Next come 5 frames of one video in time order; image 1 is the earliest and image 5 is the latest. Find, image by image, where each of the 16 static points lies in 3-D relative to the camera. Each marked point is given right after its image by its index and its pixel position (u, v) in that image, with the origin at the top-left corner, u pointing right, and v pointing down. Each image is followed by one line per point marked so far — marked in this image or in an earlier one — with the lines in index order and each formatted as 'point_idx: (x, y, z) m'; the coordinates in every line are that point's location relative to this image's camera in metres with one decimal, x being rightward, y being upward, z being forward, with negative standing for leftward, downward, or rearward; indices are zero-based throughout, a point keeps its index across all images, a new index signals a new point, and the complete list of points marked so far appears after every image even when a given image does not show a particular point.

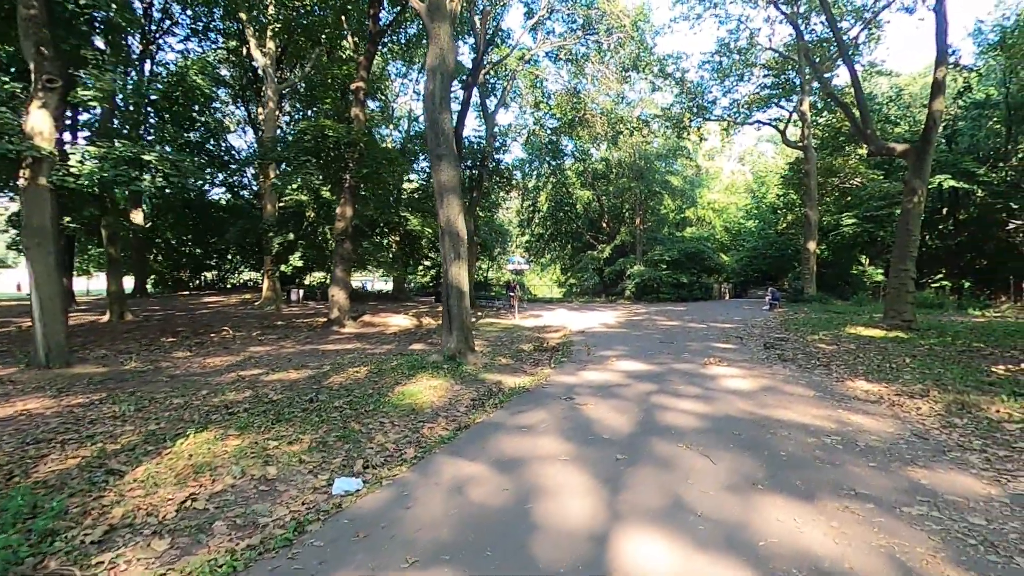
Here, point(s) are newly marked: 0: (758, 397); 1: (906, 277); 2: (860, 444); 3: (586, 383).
0: (+2.9, -1.3, +6.3) m
1: (+9.7, +0.3, +13.4) m
2: (+2.9, -1.3, +4.5) m
3: (+1.0, -1.3, +7.4) m
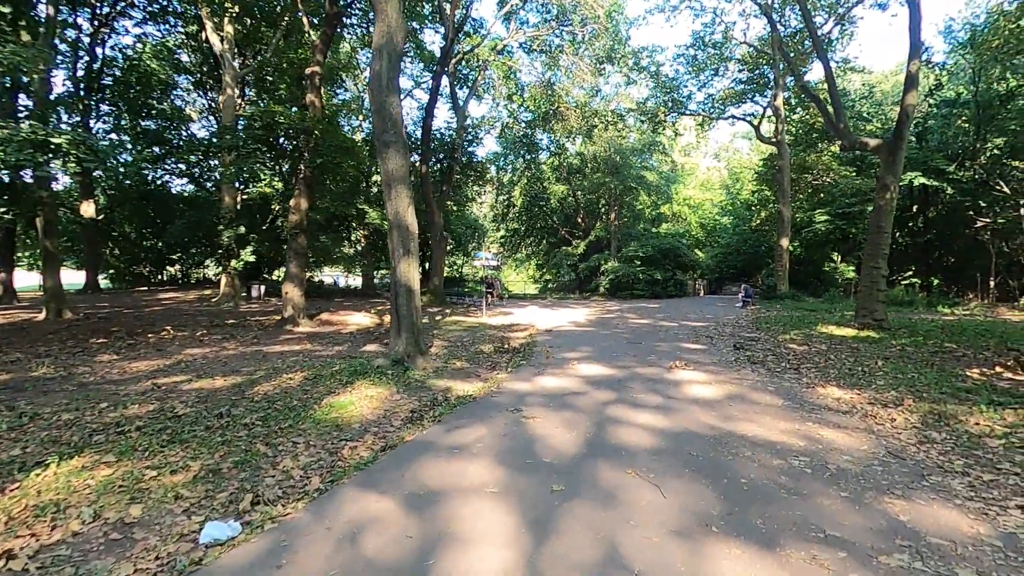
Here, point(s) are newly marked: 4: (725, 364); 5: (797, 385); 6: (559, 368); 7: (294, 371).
0: (+2.2, -1.3, +5.7) m
1: (+8.8, +0.3, +13.1) m
2: (+2.4, -1.3, +4.0) m
3: (+0.4, -1.3, +6.8) m
4: (+3.4, -1.2, +8.6) m
5: (+3.6, -1.2, +6.9) m
6: (+0.7, -1.2, +8.4) m
7: (-3.2, -1.2, +8.0) m
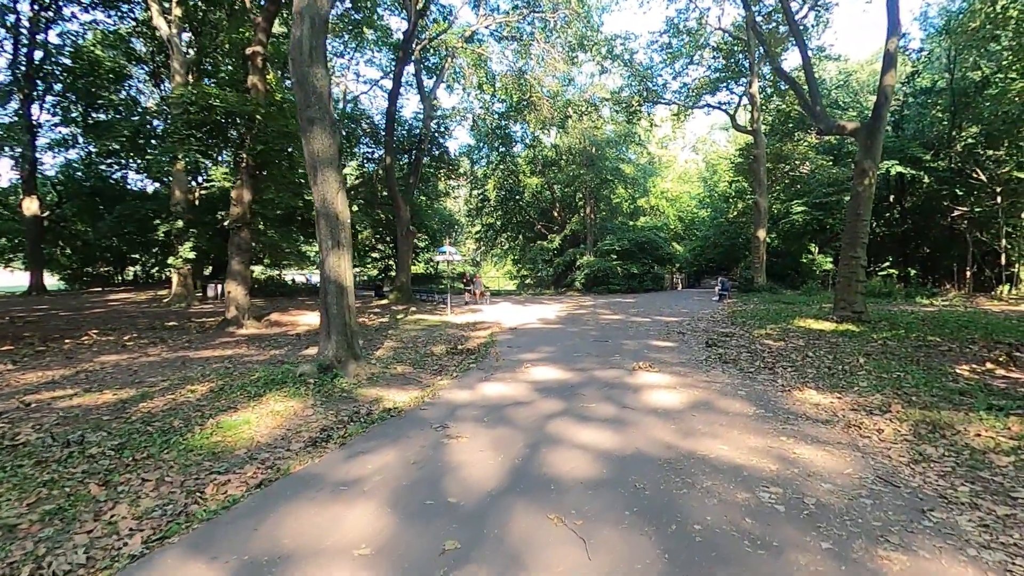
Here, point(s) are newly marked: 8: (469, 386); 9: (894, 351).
0: (+1.6, -1.2, +4.9) m
1: (+7.9, +0.5, +12.5) m
2: (+1.7, -1.3, +3.2) m
3: (-0.3, -1.2, +5.9) m
4: (+2.6, -1.1, +7.8) m
5: (+2.9, -1.1, +6.1) m
6: (0.0, -1.2, +7.6) m
7: (-3.9, -1.2, +7.0) m
8: (-0.5, -1.2, +6.7) m
9: (+5.9, -1.0, +8.4) m
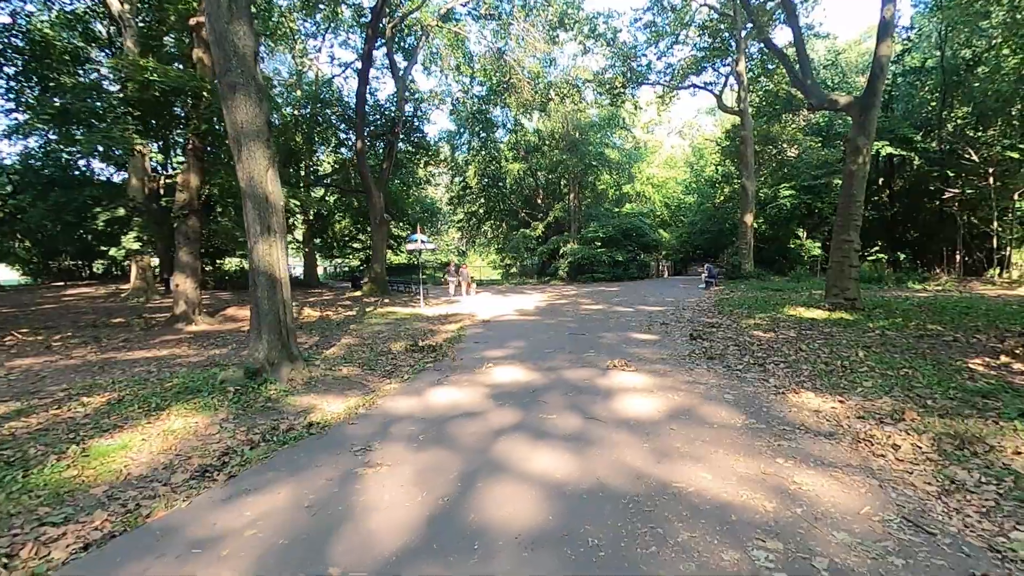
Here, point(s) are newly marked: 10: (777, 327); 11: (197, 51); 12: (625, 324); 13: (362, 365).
0: (+1.1, -1.1, +4.1) m
1: (+7.3, +0.8, +11.7) m
2: (+1.3, -1.2, +2.3) m
3: (-0.8, -1.1, +5.0) m
4: (+2.1, -0.9, +6.9) m
5: (+2.4, -1.0, +5.3) m
6: (-0.5, -1.0, +6.7) m
7: (-4.4, -1.1, +6.0) m
8: (-1.0, -1.1, +5.8) m
9: (+5.4, -0.8, +7.7) m
10: (+4.7, -0.7, +9.7) m
11: (-7.2, +5.4, +12.4) m
12: (+2.3, -0.7, +10.9) m
13: (-2.1, -1.1, +7.5) m
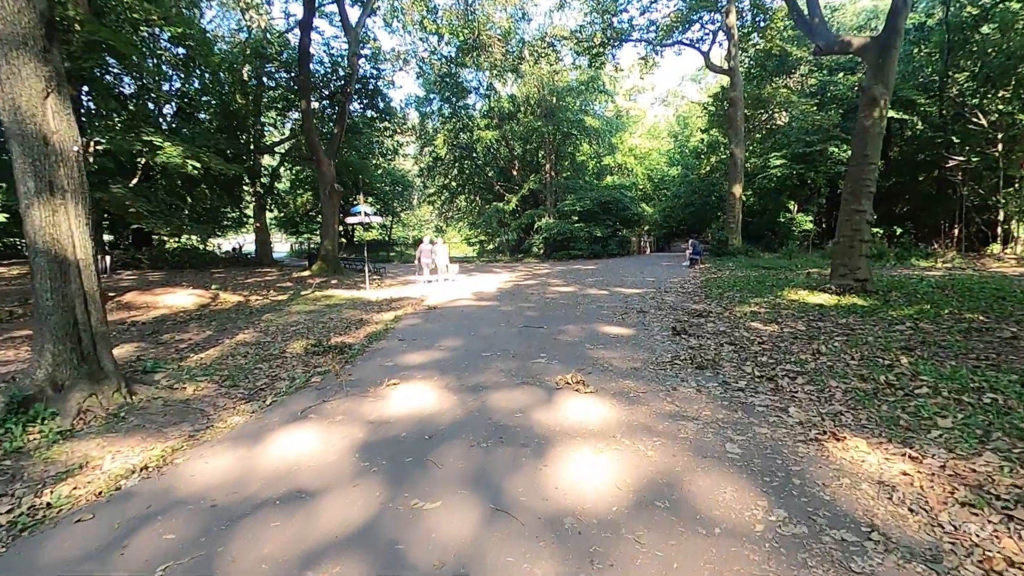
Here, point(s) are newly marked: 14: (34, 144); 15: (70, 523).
0: (+0.4, -1.1, +2.1) m
1: (+6.4, +1.2, +9.9) m
2: (+0.7, -1.2, +0.4) m
3: (-1.5, -1.1, +3.1) m
4: (+1.3, -0.8, +5.0) m
5: (+1.7, -0.9, +3.4) m
6: (-1.3, -0.9, +4.7) m
7: (-5.2, -1.0, +3.9) m
8: (-1.8, -1.0, +3.8) m
9: (+4.6, -0.6, +5.8) m
10: (+3.9, -0.4, +7.8) m
11: (-8.1, +5.8, +10.0) m
12: (+1.4, -0.4, +9.0) m
13: (-2.9, -0.9, +5.5) m
14: (-3.7, +1.1, +4.2) m
15: (-2.2, -1.1, +2.7) m
